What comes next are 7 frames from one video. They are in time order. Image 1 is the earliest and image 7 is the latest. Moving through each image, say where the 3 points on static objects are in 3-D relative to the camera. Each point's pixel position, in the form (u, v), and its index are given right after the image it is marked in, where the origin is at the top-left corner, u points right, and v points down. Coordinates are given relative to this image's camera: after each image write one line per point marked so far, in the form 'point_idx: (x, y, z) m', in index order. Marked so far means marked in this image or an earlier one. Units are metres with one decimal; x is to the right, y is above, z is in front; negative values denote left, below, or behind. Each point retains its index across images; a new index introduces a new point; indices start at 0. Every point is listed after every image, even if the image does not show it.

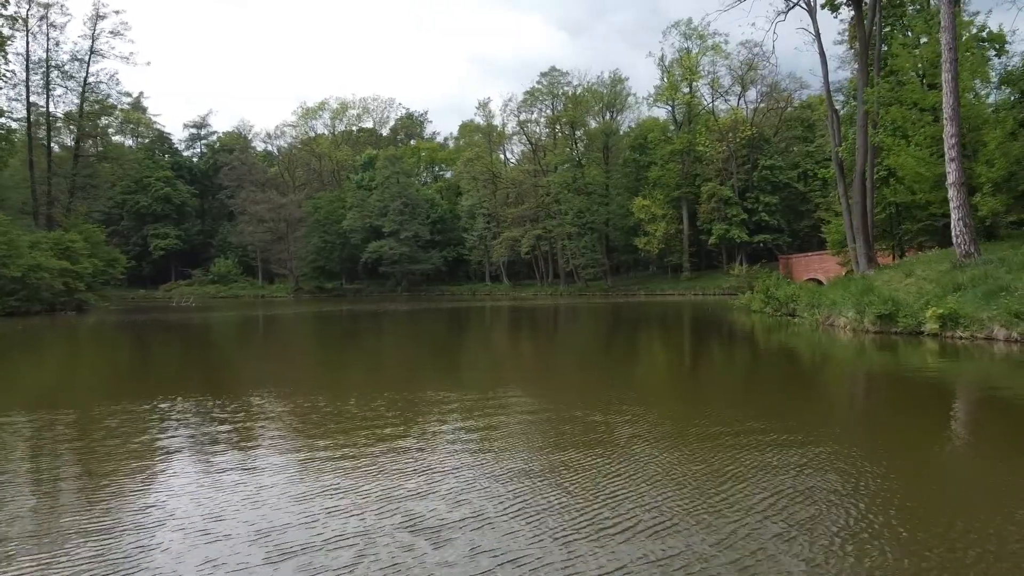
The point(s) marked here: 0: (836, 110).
0: (+6.0, +3.3, +14.8) m
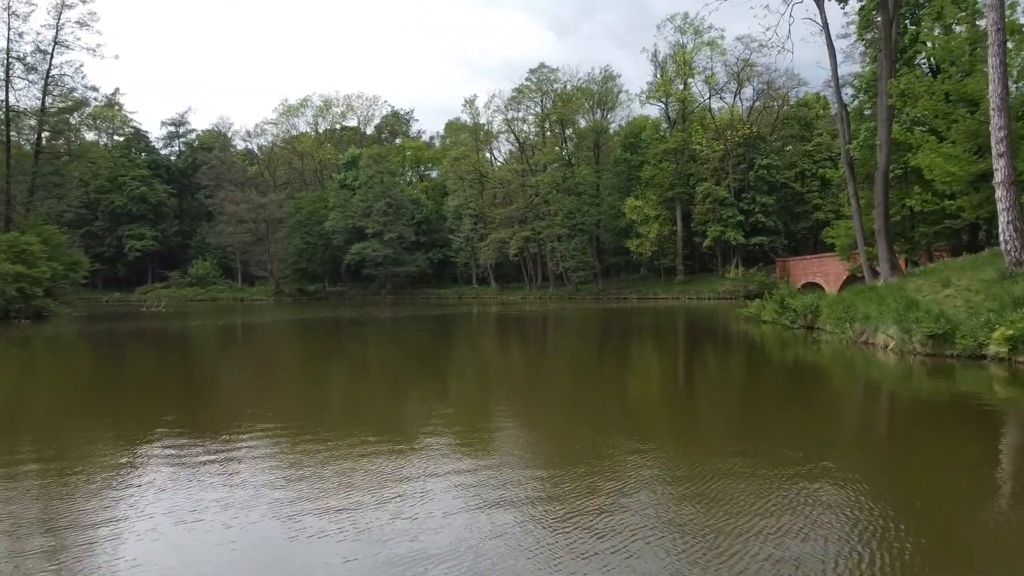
0: (+5.8, +3.2, +13.9) m
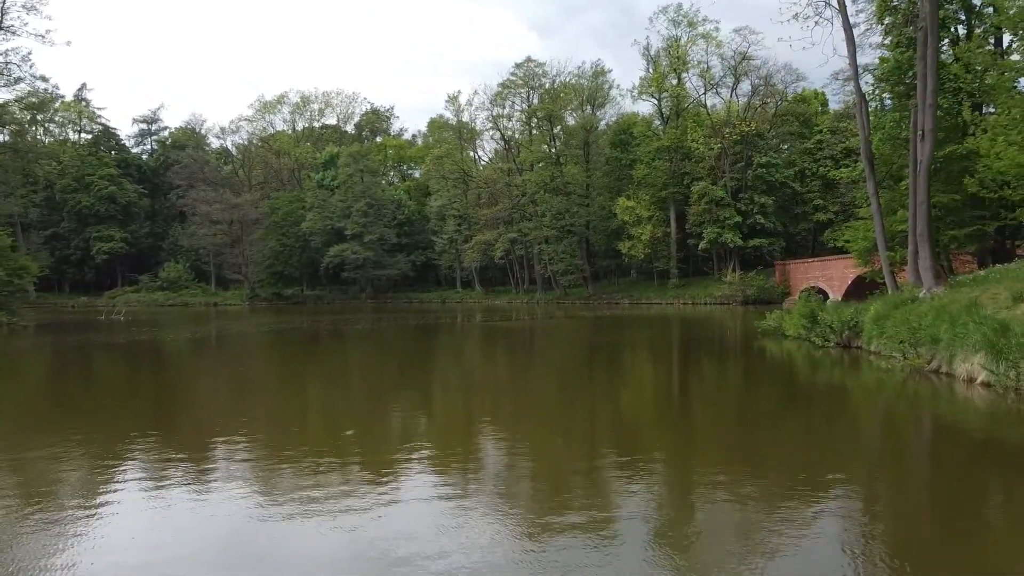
0: (+5.6, +3.1, +12.7) m
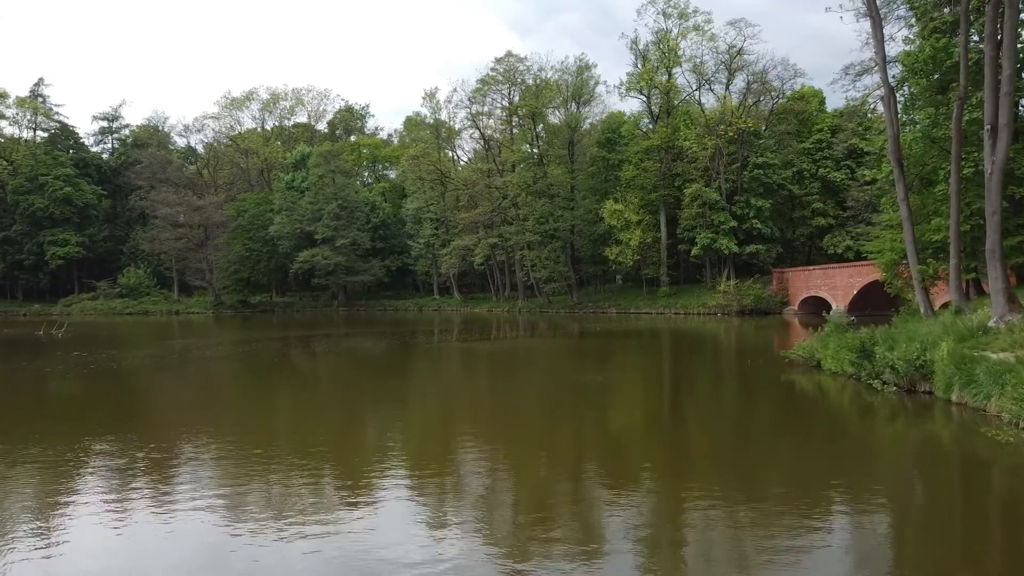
0: (+5.3, +2.8, +11.3) m
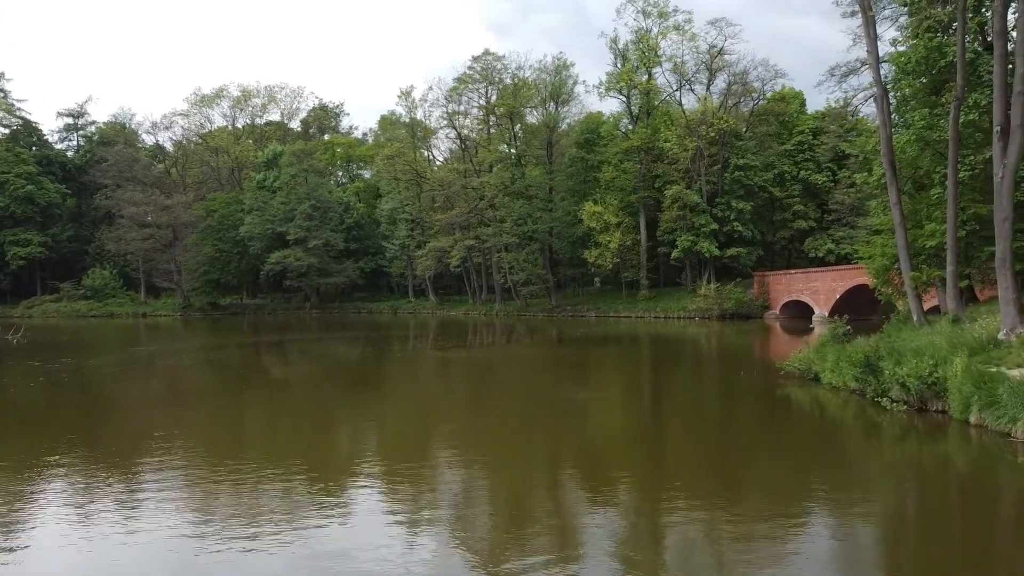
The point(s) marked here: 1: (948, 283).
0: (+5.1, +2.7, +11.0) m
1: (+6.7, +0.1, +12.4) m
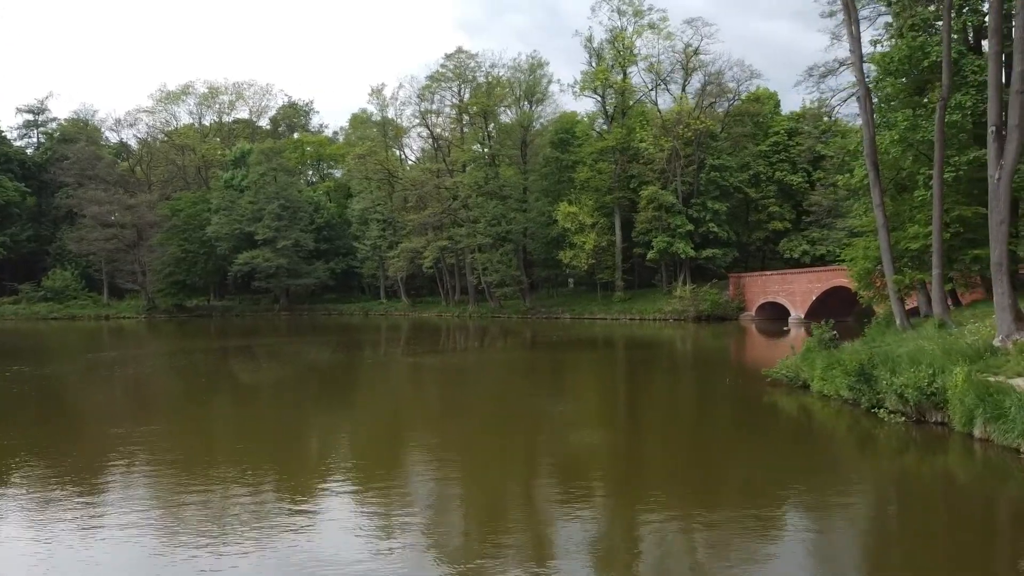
0: (+4.7, +2.7, +10.8) m
1: (+6.3, 0.0, +12.3) m
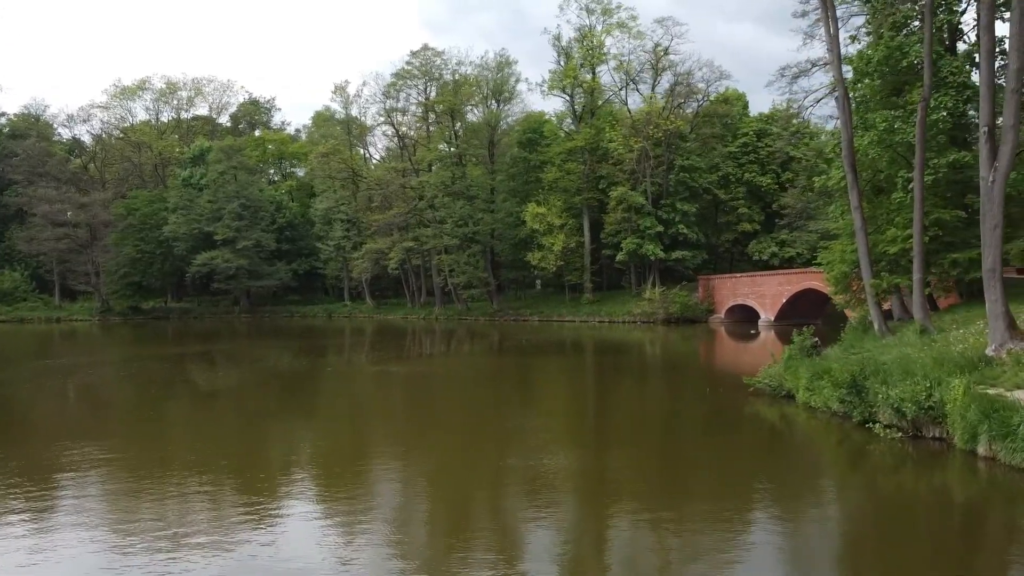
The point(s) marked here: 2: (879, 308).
0: (+4.3, +2.6, +10.6) m
1: (+5.9, 0.0, +12.1) m
2: (+5.7, -0.3, +12.7) m
